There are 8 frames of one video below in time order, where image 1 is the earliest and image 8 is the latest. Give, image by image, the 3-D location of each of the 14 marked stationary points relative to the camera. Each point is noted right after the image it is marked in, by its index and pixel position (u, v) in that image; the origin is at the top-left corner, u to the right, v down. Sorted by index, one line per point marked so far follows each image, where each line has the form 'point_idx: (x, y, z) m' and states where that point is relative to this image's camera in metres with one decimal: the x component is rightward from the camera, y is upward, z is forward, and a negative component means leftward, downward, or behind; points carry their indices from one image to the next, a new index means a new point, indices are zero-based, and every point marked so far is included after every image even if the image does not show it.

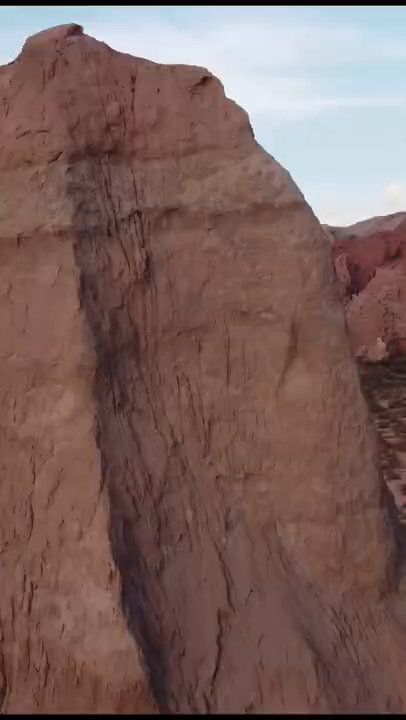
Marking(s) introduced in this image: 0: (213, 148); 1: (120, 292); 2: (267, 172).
0: (0.0, +0.6, +3.8) m
1: (-0.2, +0.2, +3.6) m
2: (+0.2, +0.5, +3.8) m
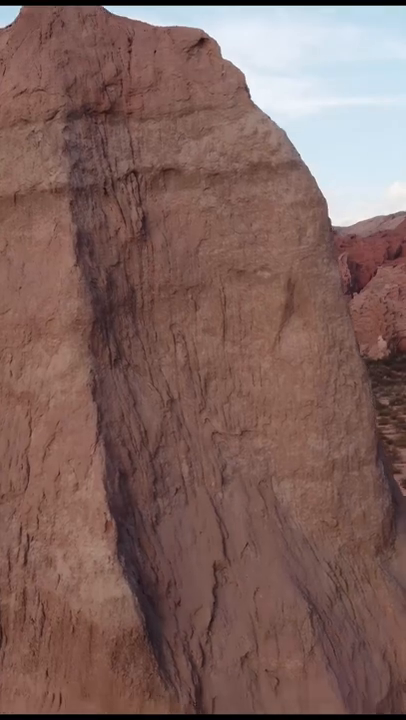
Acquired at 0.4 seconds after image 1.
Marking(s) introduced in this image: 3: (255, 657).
0: (0.0, +0.7, +3.8) m
1: (-0.2, +0.3, +3.6) m
2: (+0.2, +0.6, +3.8) m
3: (+0.1, -0.7, +3.2) m
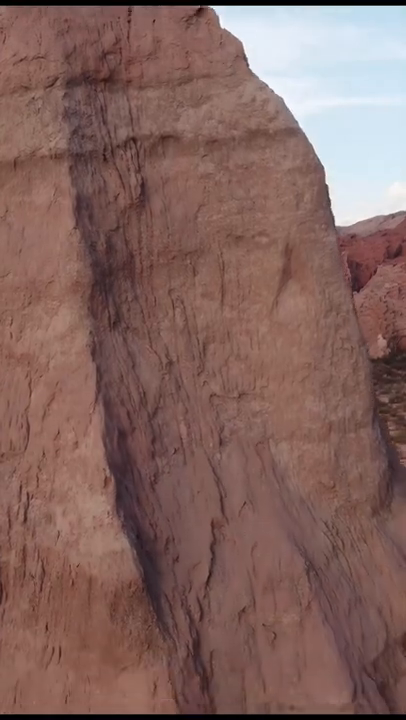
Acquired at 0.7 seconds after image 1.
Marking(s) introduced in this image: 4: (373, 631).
0: (0.0, +0.8, +3.9) m
1: (-0.2, +0.4, +3.6) m
2: (+0.2, +0.7, +3.8) m
3: (+0.1, -0.6, +3.3) m
4: (+0.4, -0.7, +3.4) m
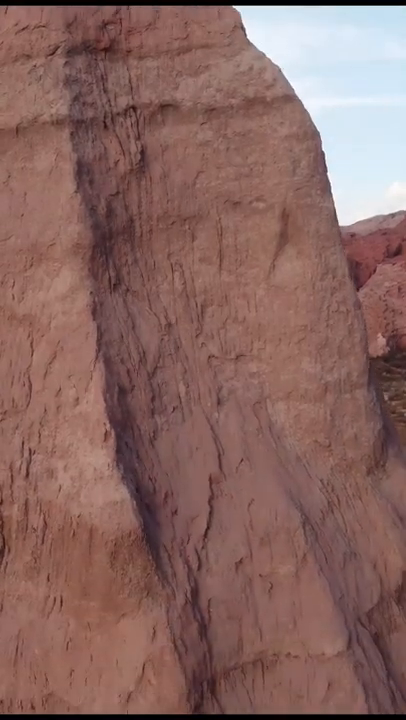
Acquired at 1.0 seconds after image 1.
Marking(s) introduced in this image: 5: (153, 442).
0: (0.0, +0.9, +4.0) m
1: (-0.2, +0.5, +3.7) m
2: (+0.2, +0.8, +3.9) m
3: (+0.1, -0.5, +3.3) m
4: (+0.4, -0.6, +3.5) m
5: (-0.1, -0.2, +3.4) m
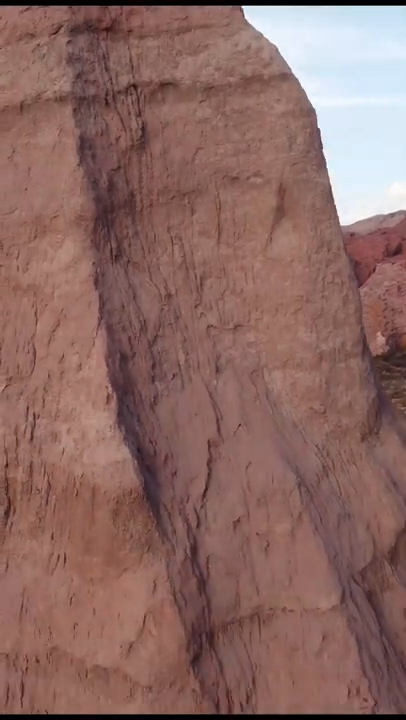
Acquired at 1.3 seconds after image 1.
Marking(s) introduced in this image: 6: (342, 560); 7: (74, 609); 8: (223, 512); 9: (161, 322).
0: (0.0, +1.0, +4.1) m
1: (-0.2, +0.6, +3.8) m
2: (+0.2, +0.9, +4.0) m
3: (+0.1, -0.4, +3.4) m
4: (+0.4, -0.5, +3.6) m
5: (-0.1, -0.1, +3.5) m
6: (+0.3, -0.5, +3.5) m
7: (-0.3, -0.6, +3.3) m
8: (0.0, -0.4, +3.4) m
9: (-0.1, +0.1, +3.7) m
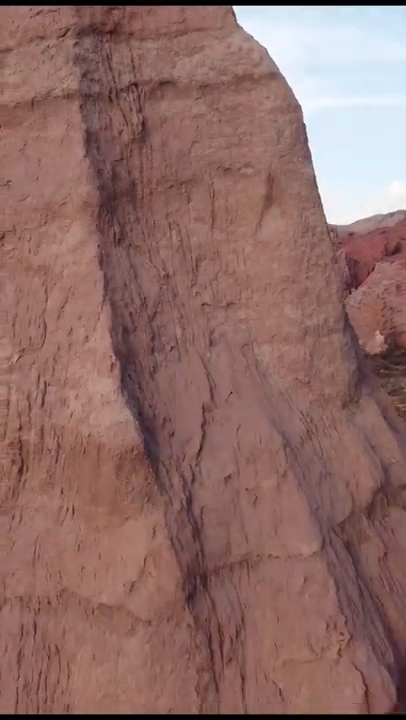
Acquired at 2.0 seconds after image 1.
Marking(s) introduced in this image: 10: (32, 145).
0: (0.0, +1.0, +4.4) m
1: (-0.2, +0.6, +4.2) m
2: (+0.1, +1.0, +4.4) m
3: (+0.1, -0.3, +3.8) m
4: (+0.4, -0.4, +4.0) m
5: (-0.1, 0.0, +3.9) m
6: (+0.3, -0.4, +3.8) m
7: (-0.3, -0.5, +3.6) m
8: (0.0, -0.3, +3.8) m
9: (-0.1, +0.2, +4.1) m
10: (-0.5, +0.6, +4.2) m
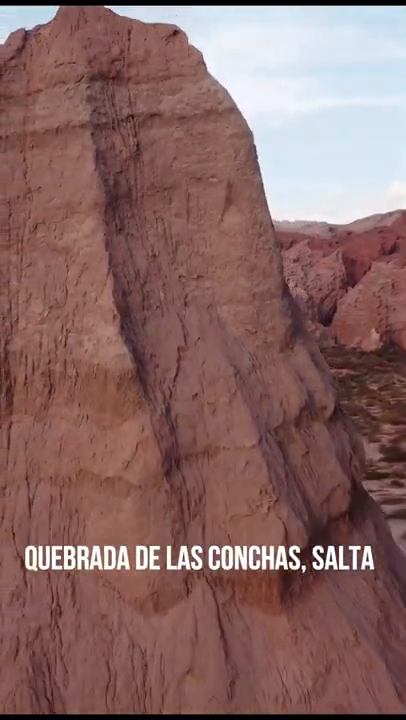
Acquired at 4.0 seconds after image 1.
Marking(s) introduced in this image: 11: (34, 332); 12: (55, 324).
0: (-0.1, +1.2, +6.1) m
1: (-0.3, +0.8, +5.8) m
2: (0.0, +1.2, +6.0) m
3: (0.0, -0.1, +5.4) m
4: (+0.3, -0.2, +5.6) m
5: (-0.2, +0.1, +5.5) m
6: (+0.2, -0.2, +5.5) m
7: (-0.4, -0.3, +5.3) m
8: (-0.1, -0.1, +5.4) m
9: (-0.2, +0.4, +5.7) m
10: (-0.6, +0.8, +5.8) m
11: (-0.7, +0.1, +5.5) m
12: (-0.6, +0.1, +5.6) m
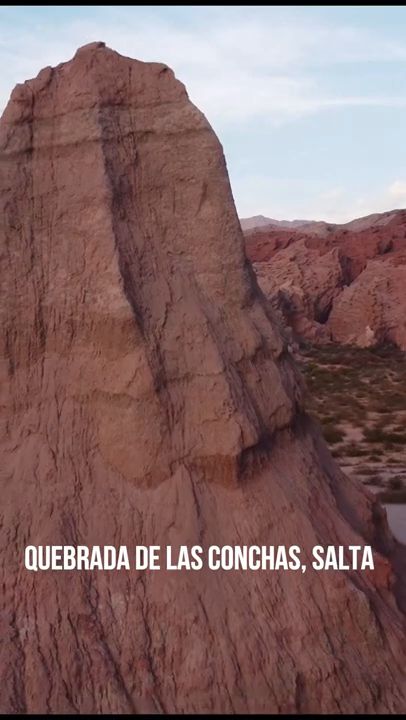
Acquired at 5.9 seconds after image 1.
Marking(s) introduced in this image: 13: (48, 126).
0: (-0.2, +1.5, +8.1) m
1: (-0.4, +1.1, +7.9) m
2: (-0.1, +1.4, +8.1) m
3: (-0.1, +0.1, +7.5) m
4: (+0.2, 0.0, +7.6) m
5: (-0.3, +0.4, +7.6) m
6: (+0.1, 0.0, +7.5) m
7: (-0.5, -0.1, +7.3) m
8: (-0.2, +0.1, +7.5) m
9: (-0.3, +0.6, +7.8) m
10: (-0.7, +1.1, +7.8) m
11: (-0.8, +0.4, +7.6) m
12: (-0.7, +0.4, +7.7) m
13: (-0.9, +1.3, +8.0) m
